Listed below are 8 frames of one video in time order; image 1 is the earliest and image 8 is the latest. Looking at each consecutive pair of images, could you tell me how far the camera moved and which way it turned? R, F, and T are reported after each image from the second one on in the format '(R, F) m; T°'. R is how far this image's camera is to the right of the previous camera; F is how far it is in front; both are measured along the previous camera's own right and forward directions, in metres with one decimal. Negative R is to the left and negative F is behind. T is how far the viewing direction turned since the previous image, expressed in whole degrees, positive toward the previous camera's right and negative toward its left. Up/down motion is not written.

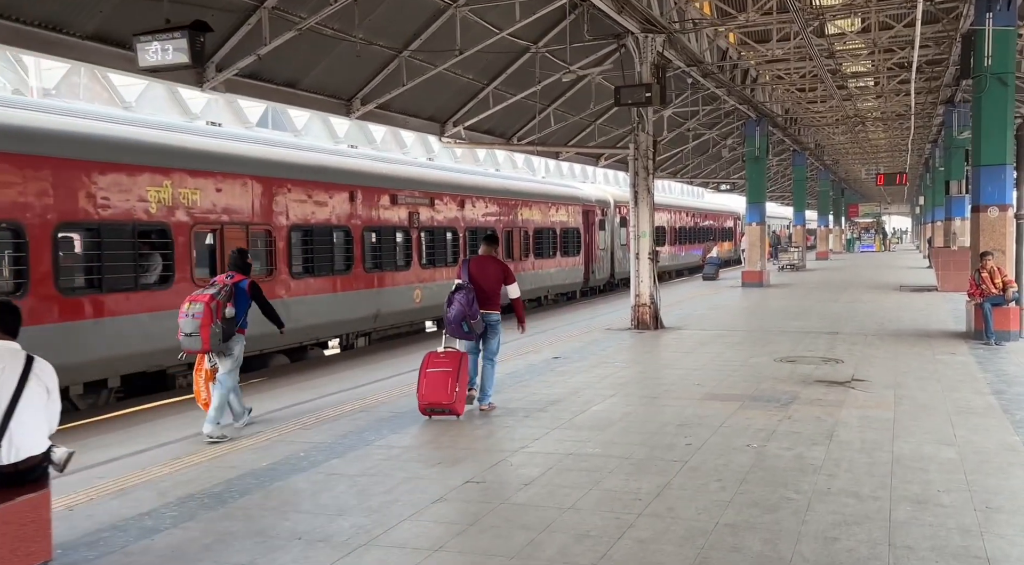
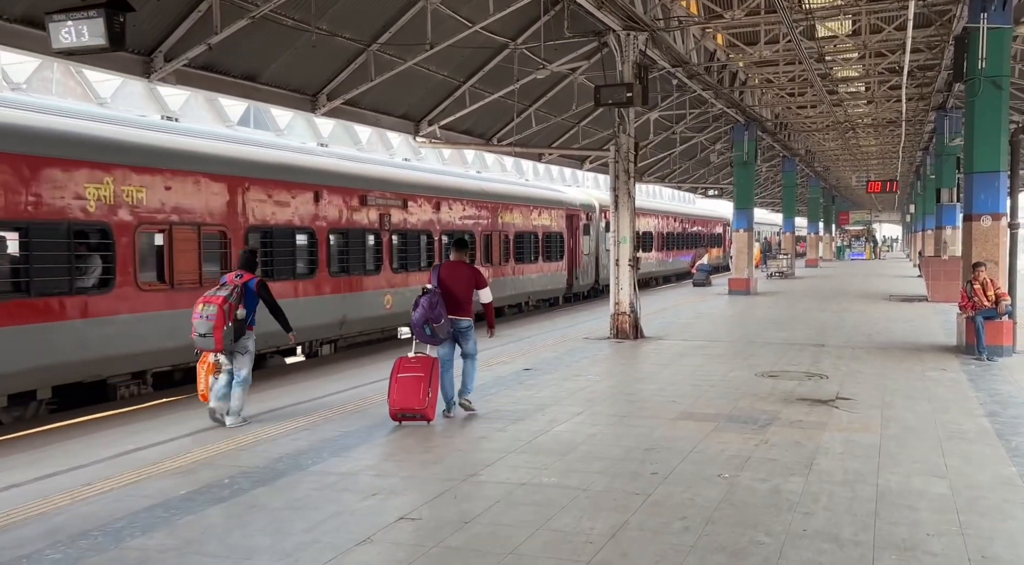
(+0.3, +0.6) m; +1°
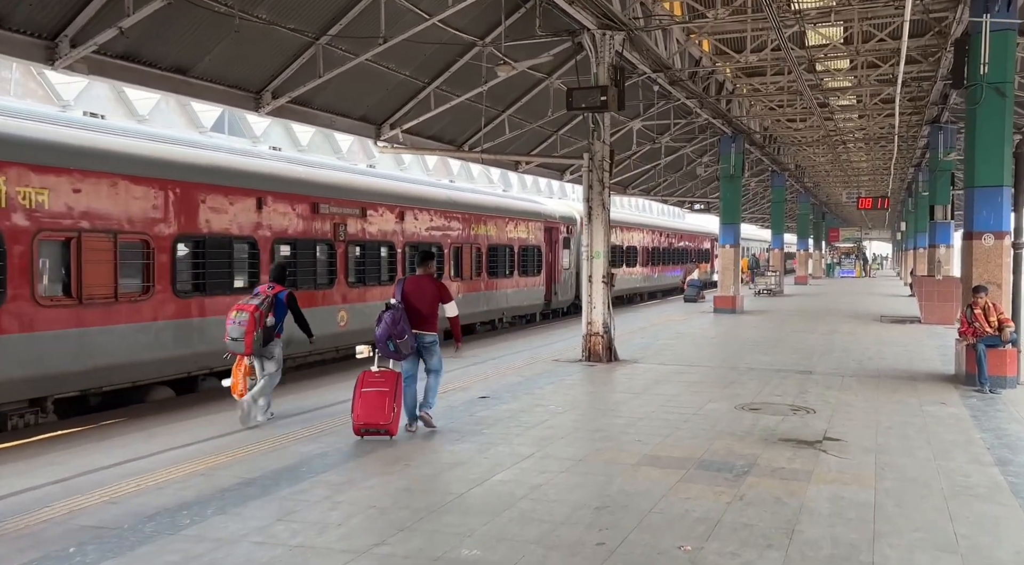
(+0.4, +1.1) m; +1°
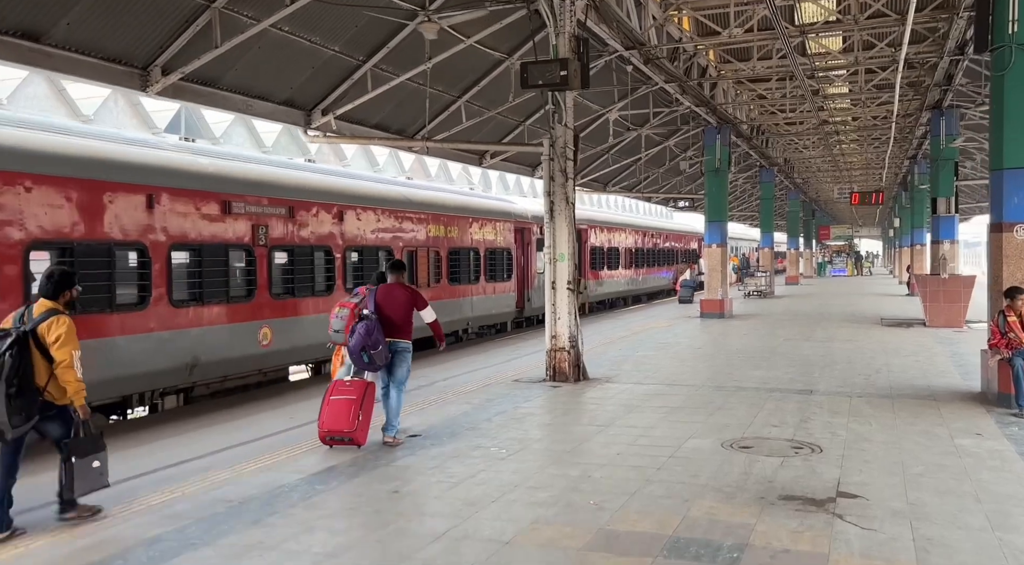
(+0.6, +1.9) m; +1°
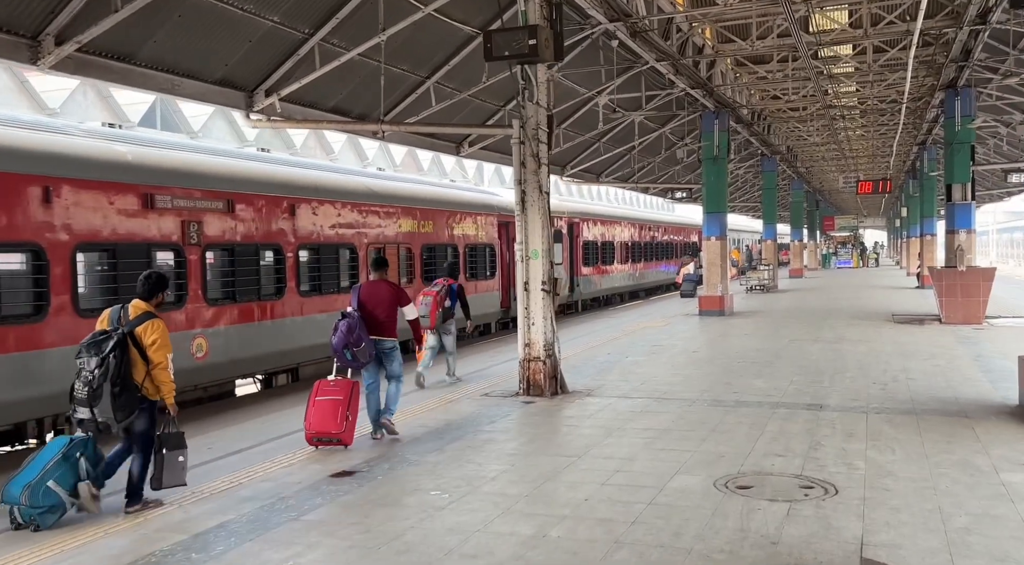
(+0.4, +1.4) m; 0°
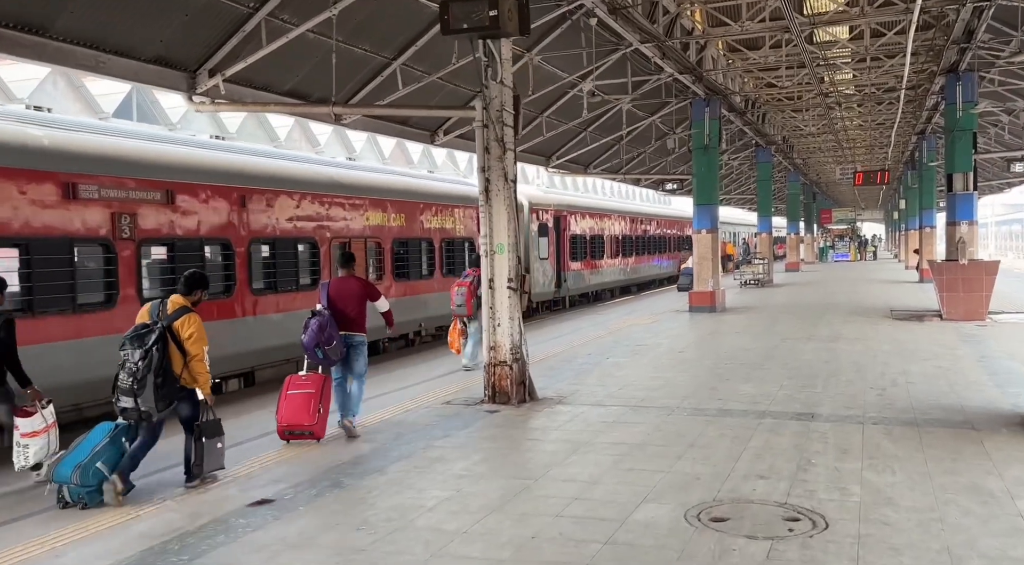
(+0.4, +0.9) m; 0°
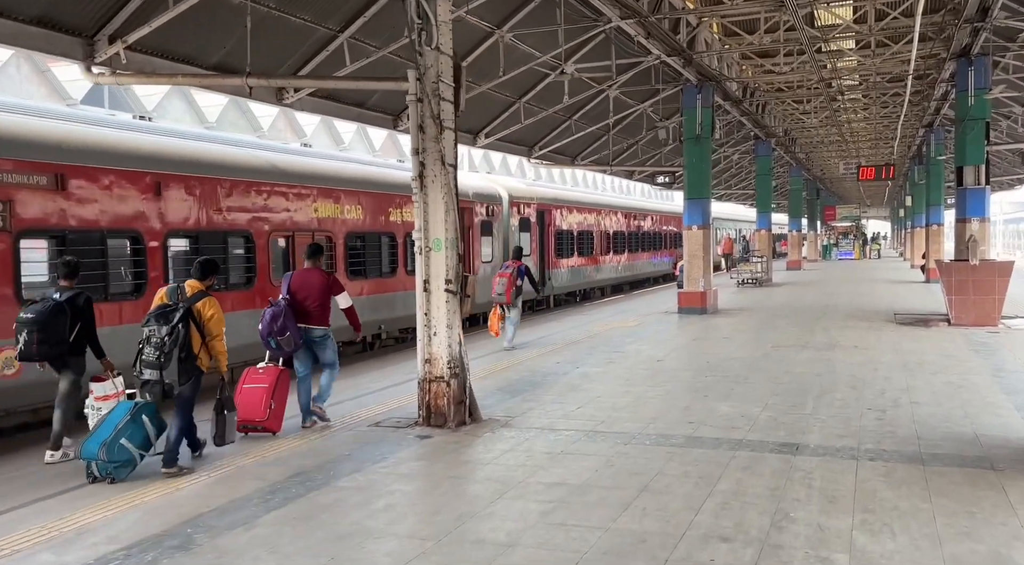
(+0.6, +1.4) m; 0°
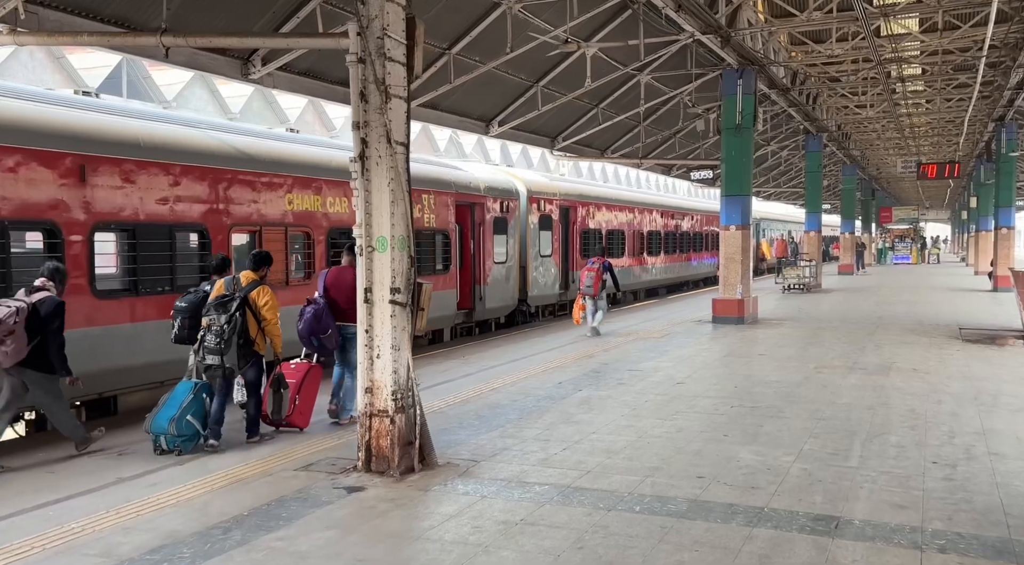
(+0.6, +1.7) m; -3°
